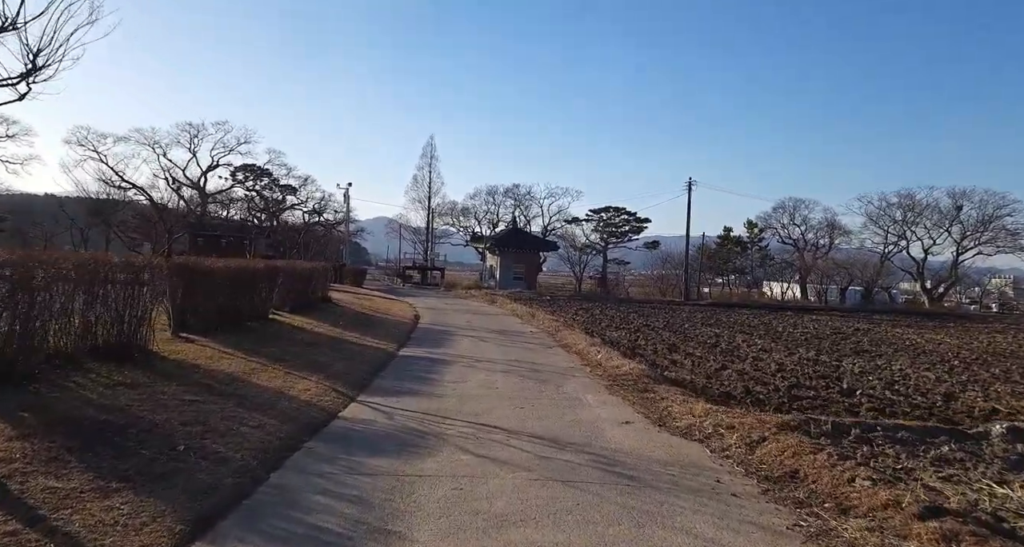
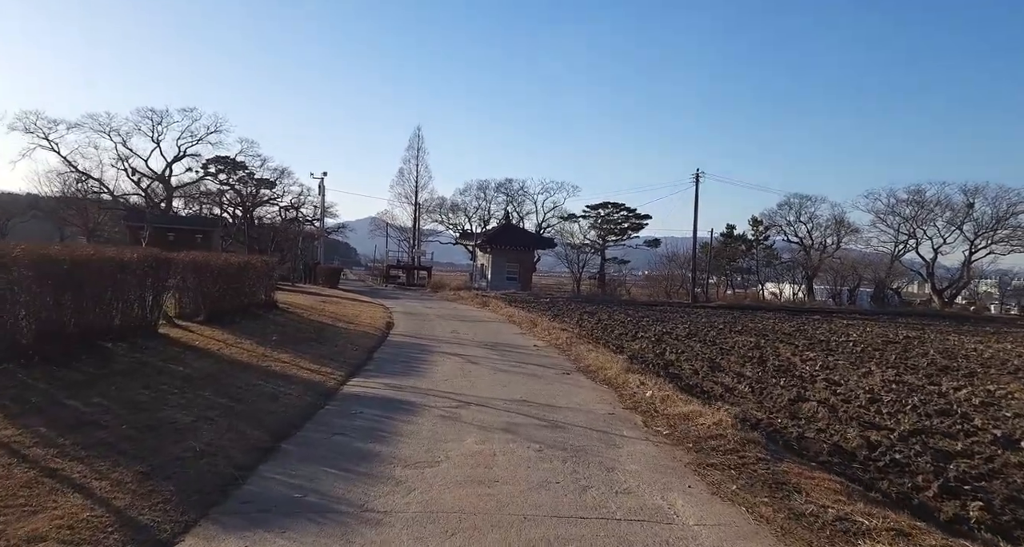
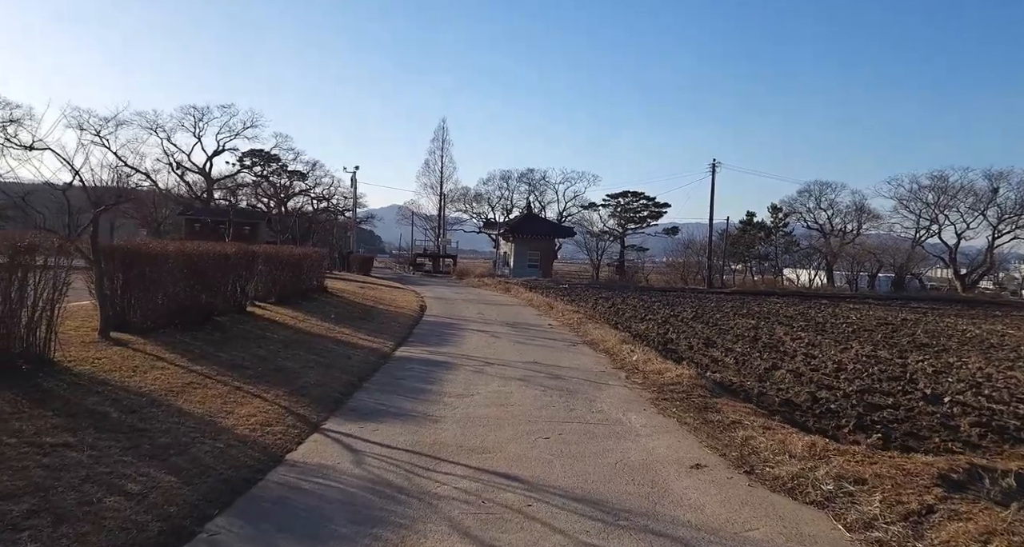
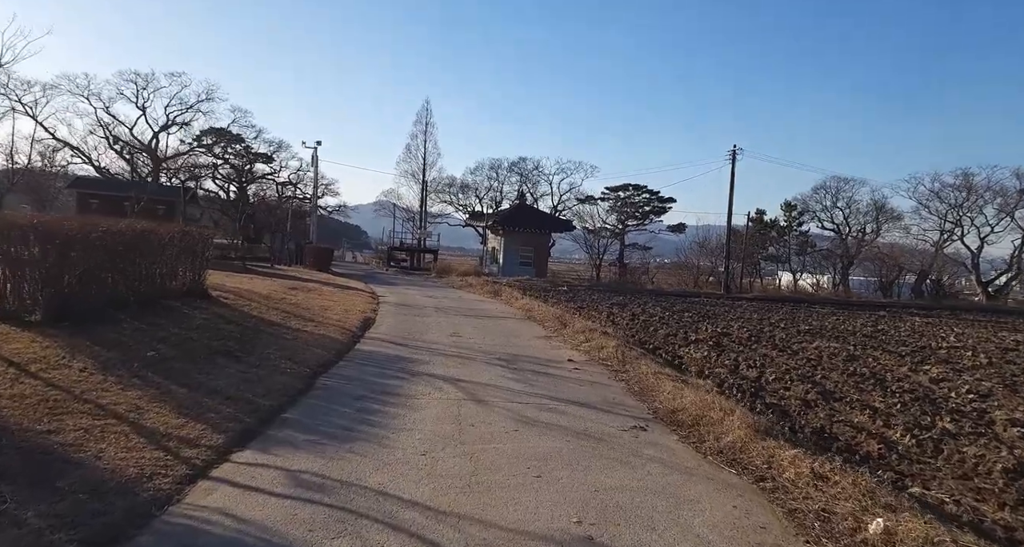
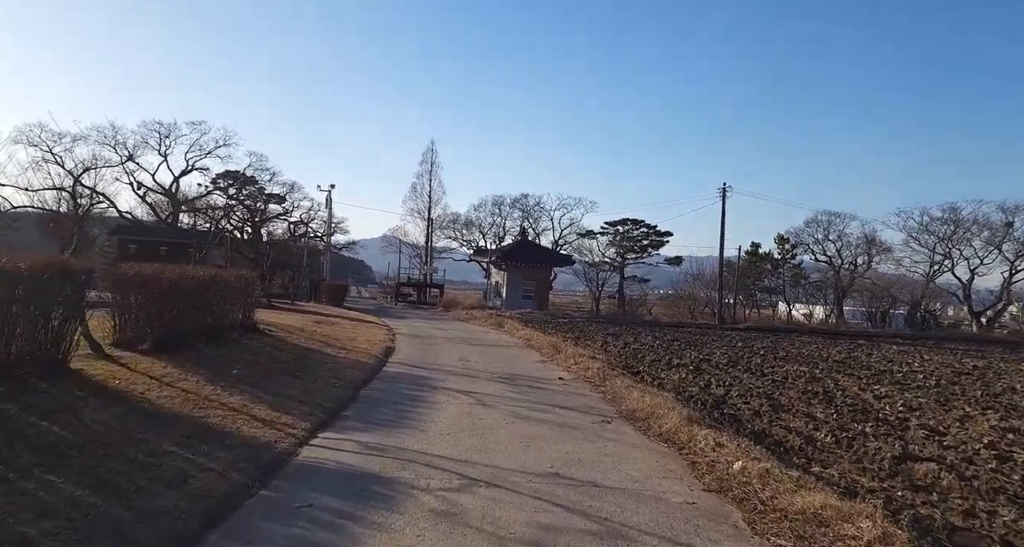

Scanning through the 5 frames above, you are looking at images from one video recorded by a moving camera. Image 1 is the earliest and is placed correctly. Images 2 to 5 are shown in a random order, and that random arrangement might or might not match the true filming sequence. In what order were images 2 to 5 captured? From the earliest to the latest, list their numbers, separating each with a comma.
3, 2, 5, 4
